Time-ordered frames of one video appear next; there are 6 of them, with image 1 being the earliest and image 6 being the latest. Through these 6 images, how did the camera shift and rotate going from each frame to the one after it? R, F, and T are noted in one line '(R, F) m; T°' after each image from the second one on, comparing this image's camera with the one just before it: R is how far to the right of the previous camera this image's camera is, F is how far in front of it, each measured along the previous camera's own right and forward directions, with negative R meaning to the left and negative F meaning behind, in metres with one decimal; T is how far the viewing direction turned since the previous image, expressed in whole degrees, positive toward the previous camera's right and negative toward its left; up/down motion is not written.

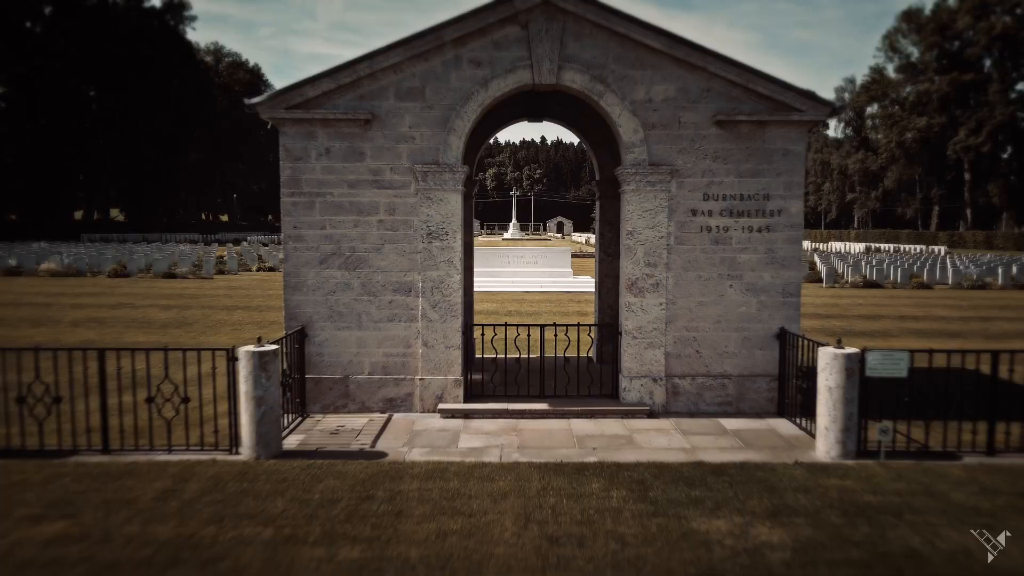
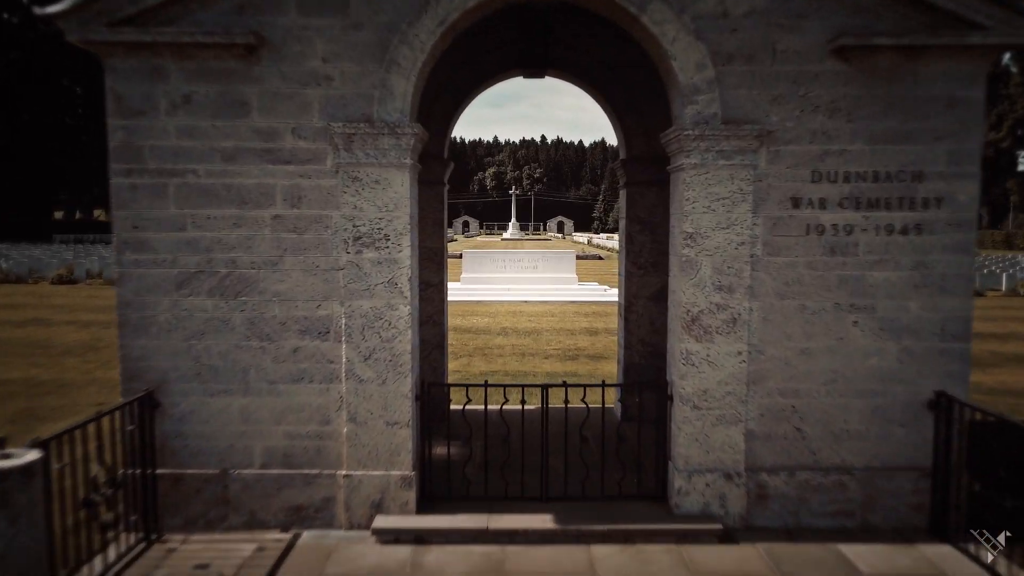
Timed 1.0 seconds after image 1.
(+0.1, +2.9) m; 0°
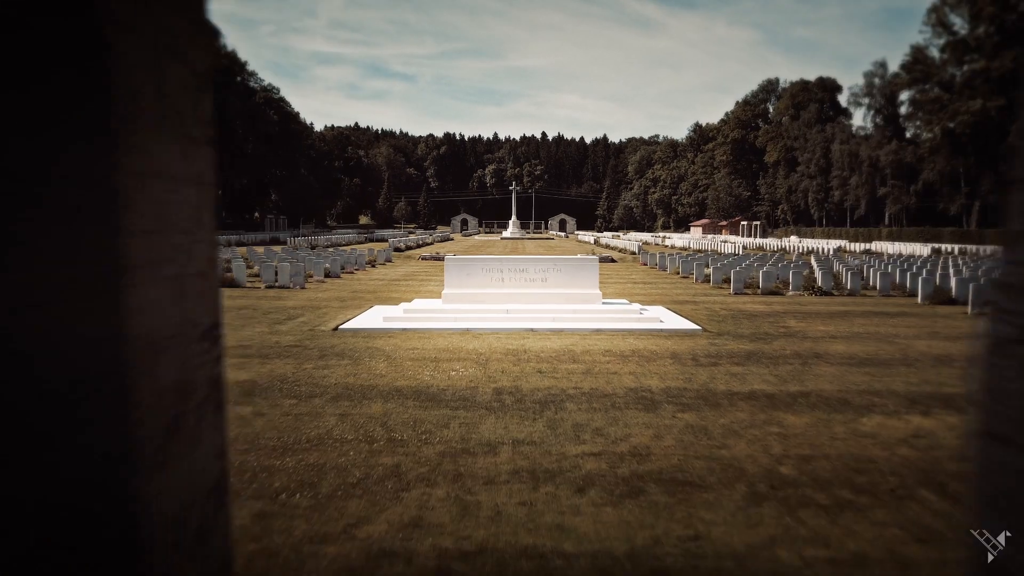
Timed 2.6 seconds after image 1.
(0.0, +5.5) m; 0°
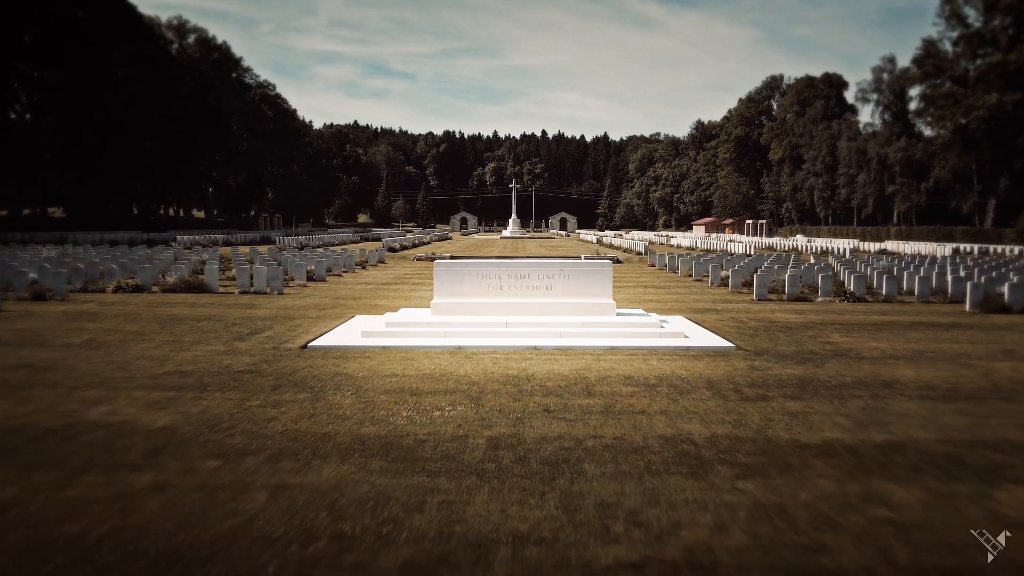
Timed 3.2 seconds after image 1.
(0.0, +2.1) m; 0°
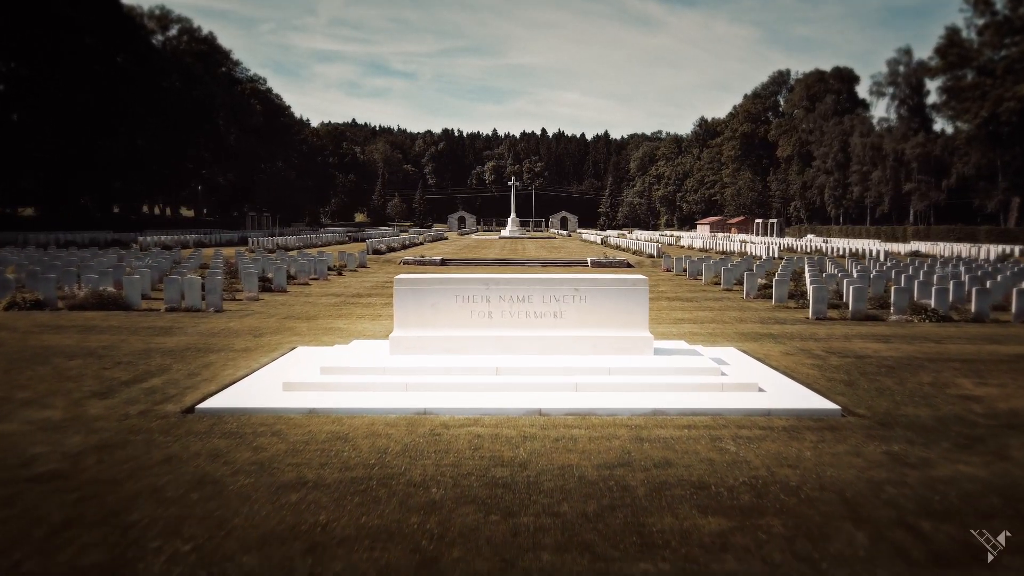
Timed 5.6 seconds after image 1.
(+0.1, +4.0) m; 0°
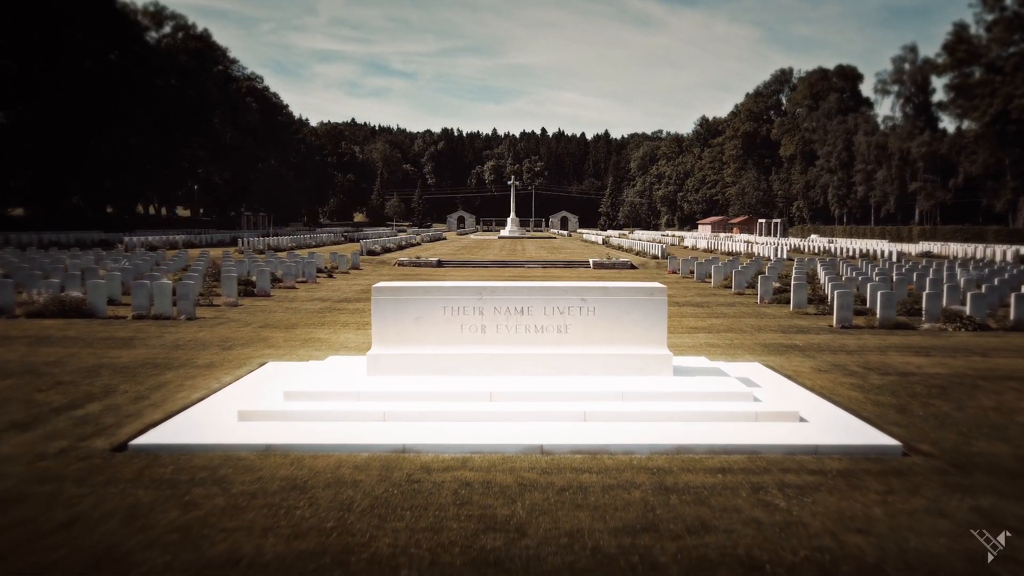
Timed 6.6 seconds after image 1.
(0.0, +1.3) m; 0°
